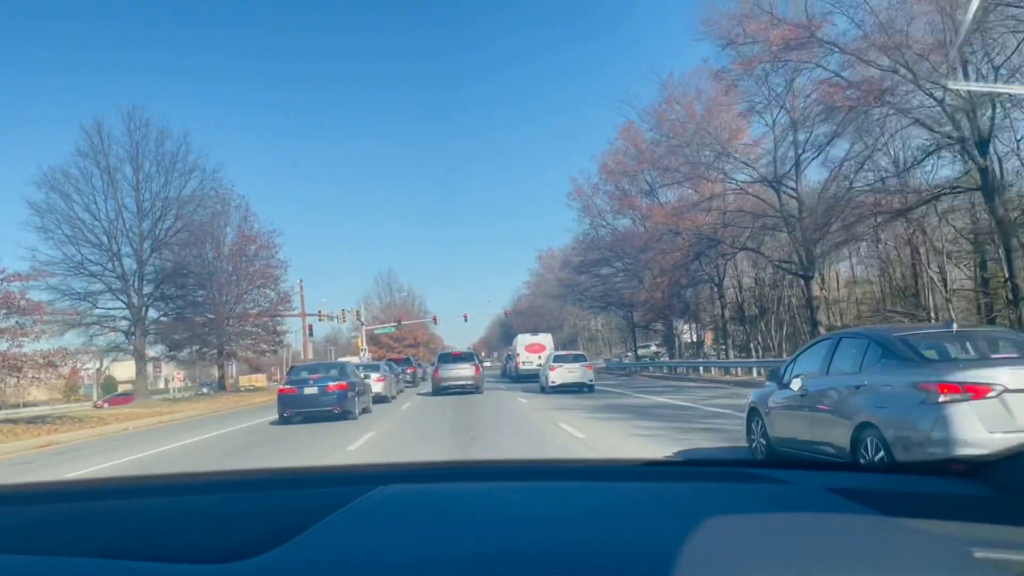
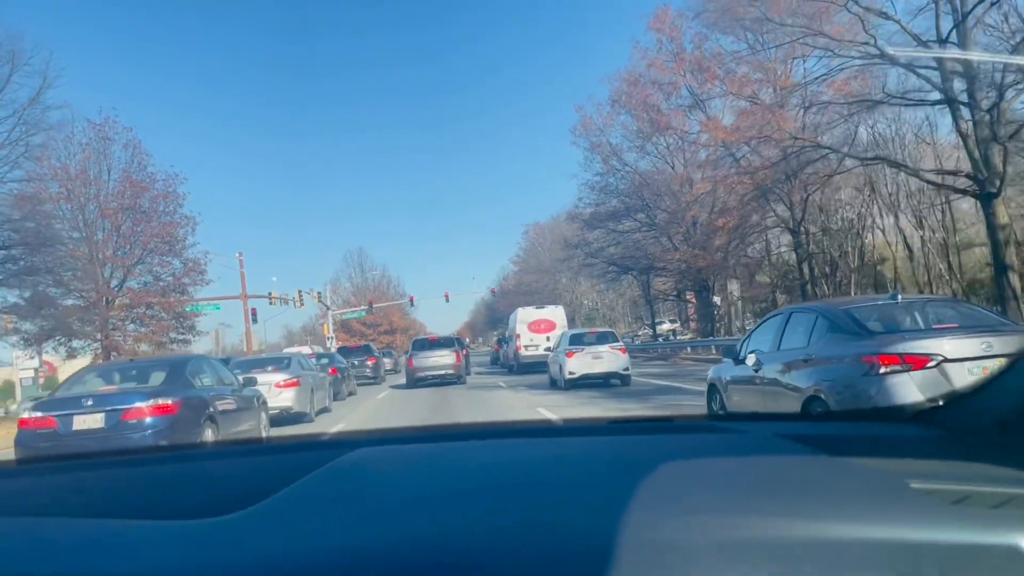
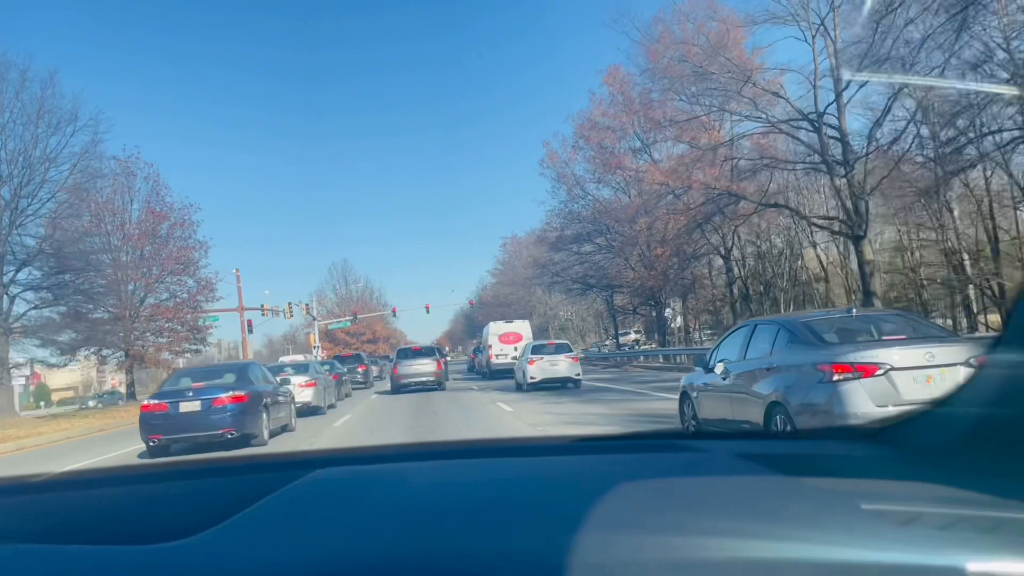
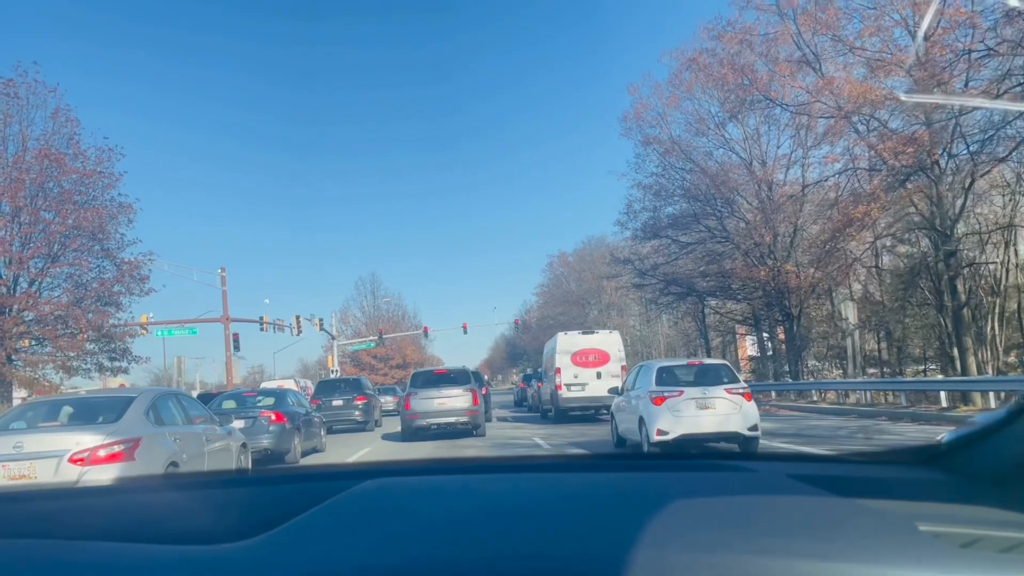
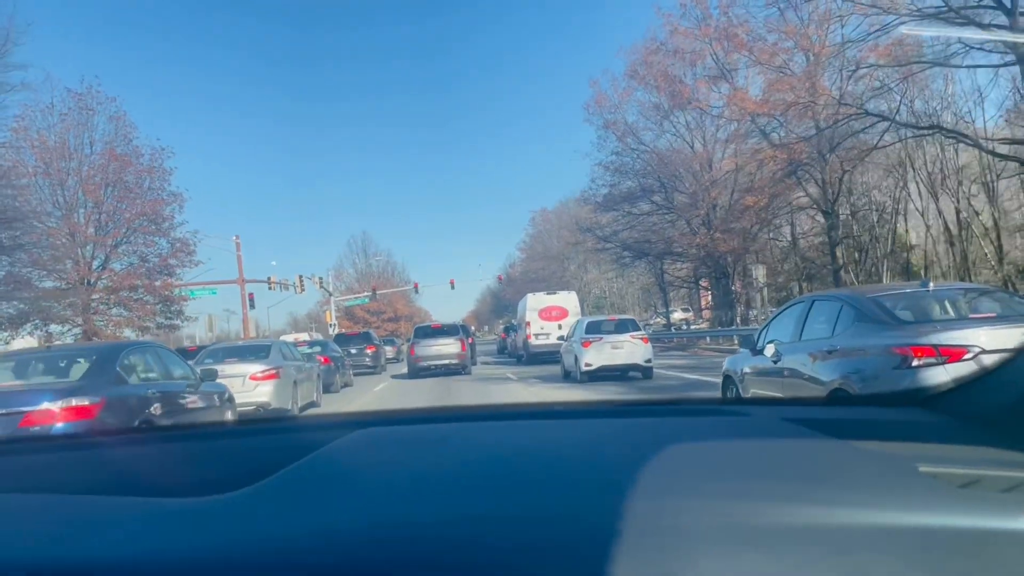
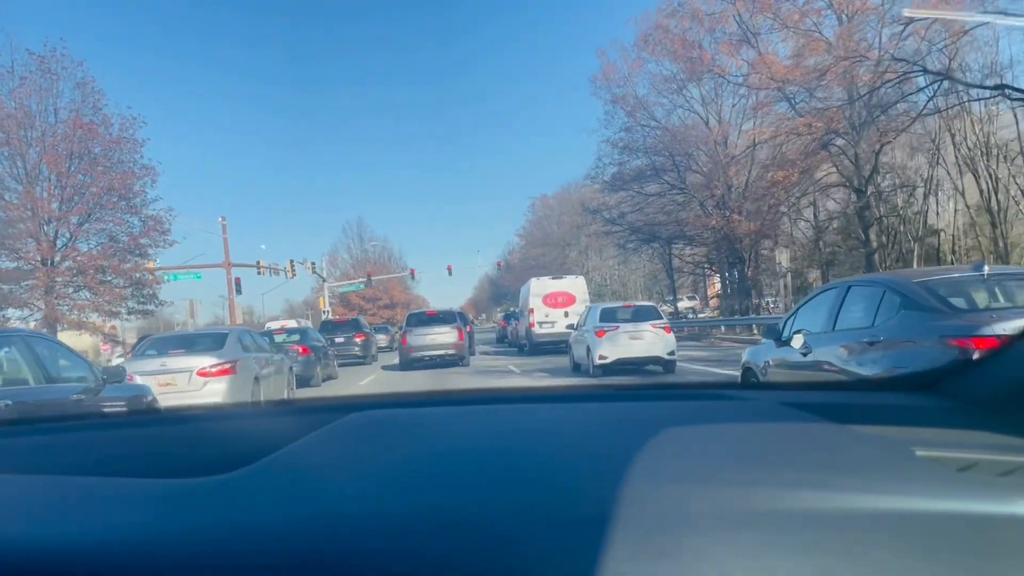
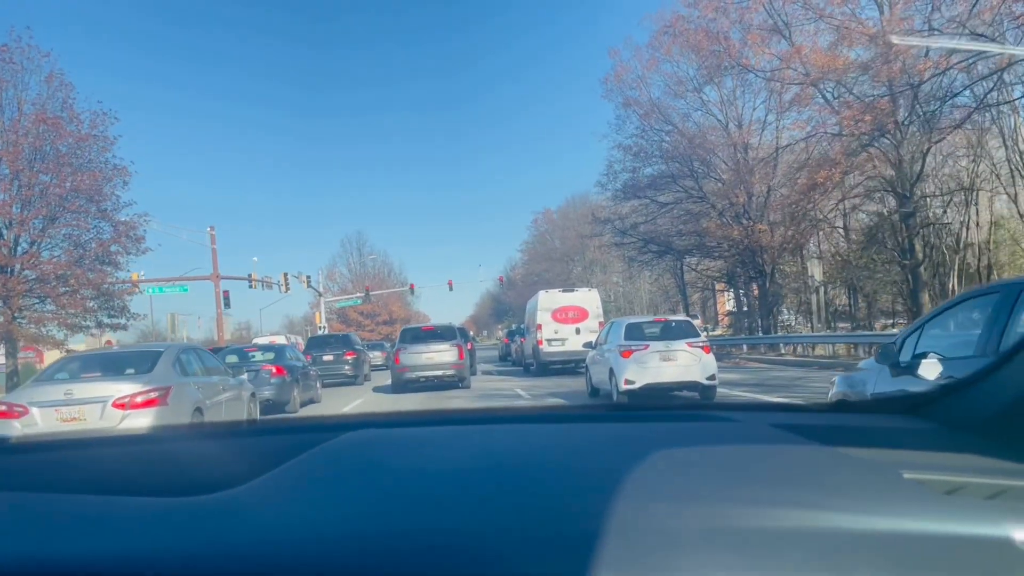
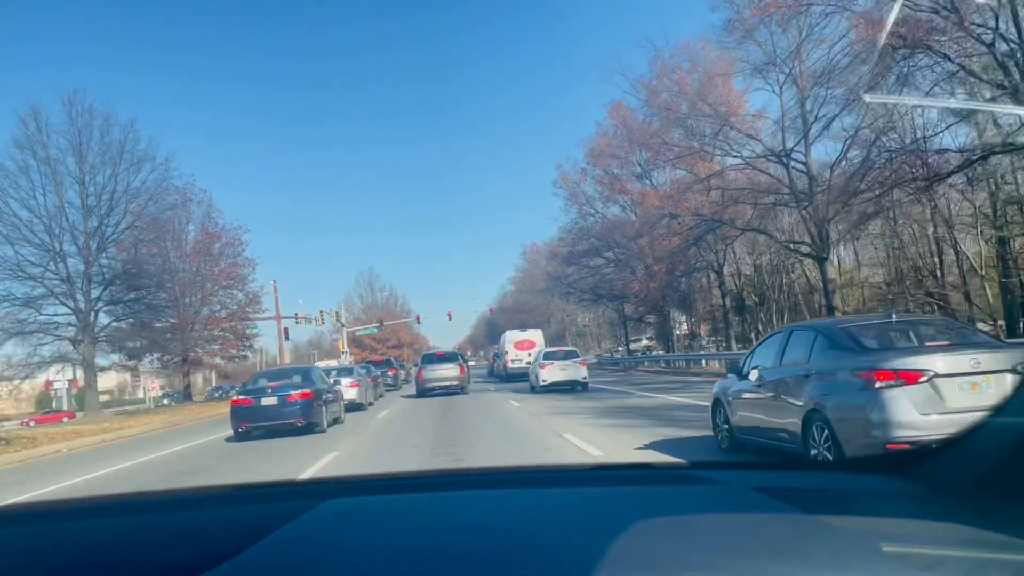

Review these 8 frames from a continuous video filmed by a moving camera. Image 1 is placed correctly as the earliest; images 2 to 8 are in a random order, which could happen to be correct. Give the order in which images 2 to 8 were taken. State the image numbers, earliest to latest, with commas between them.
8, 3, 2, 5, 6, 7, 4
